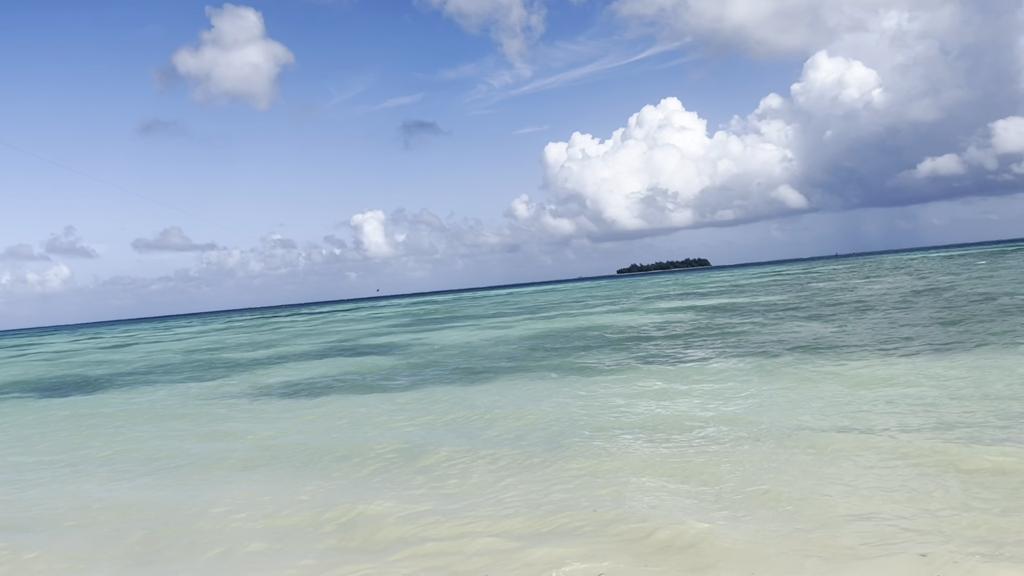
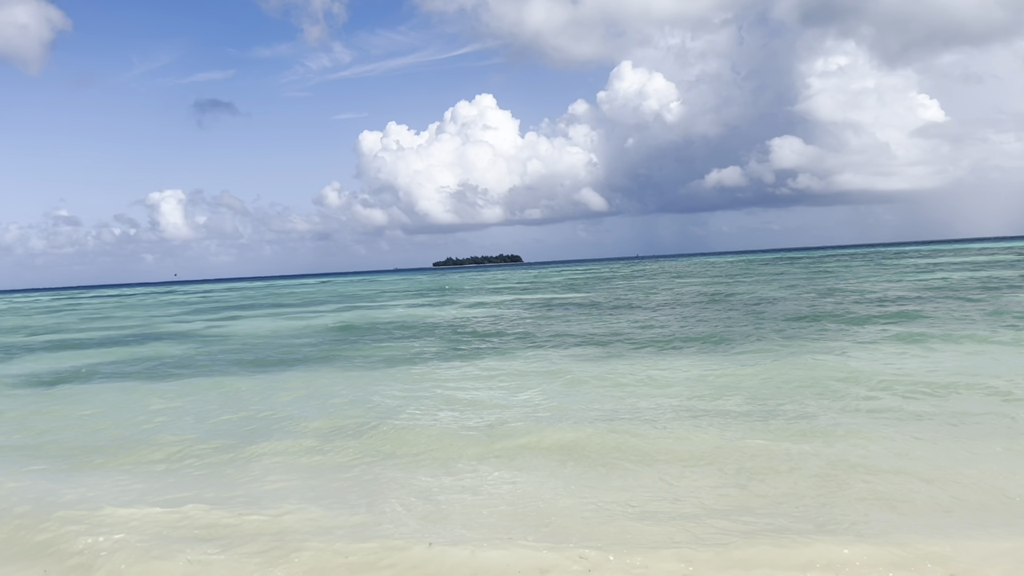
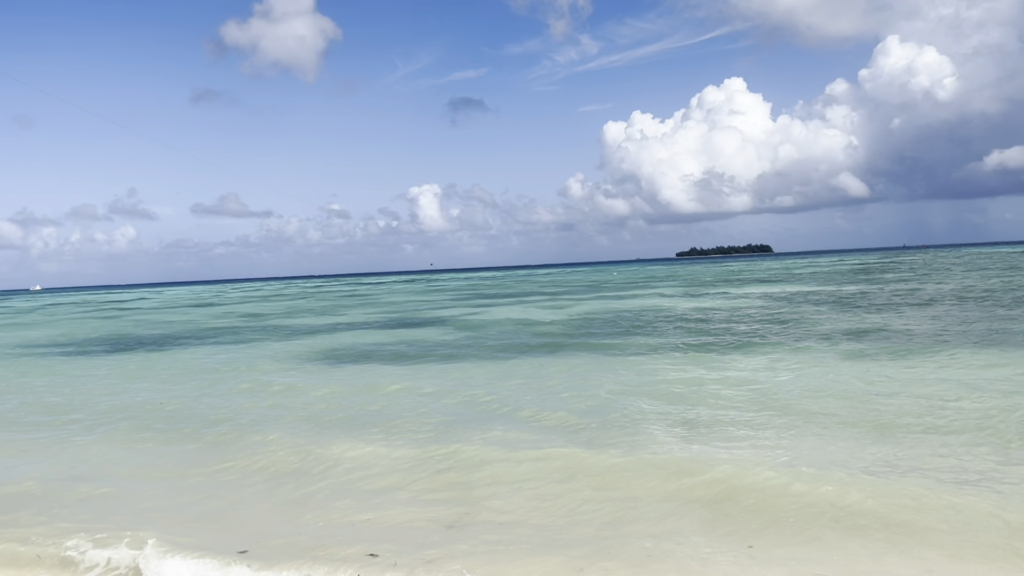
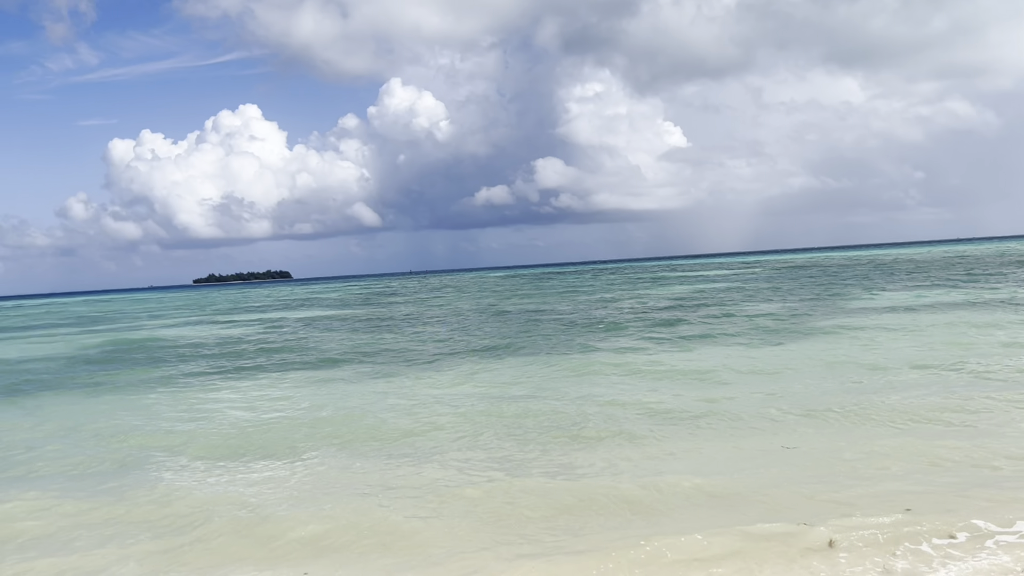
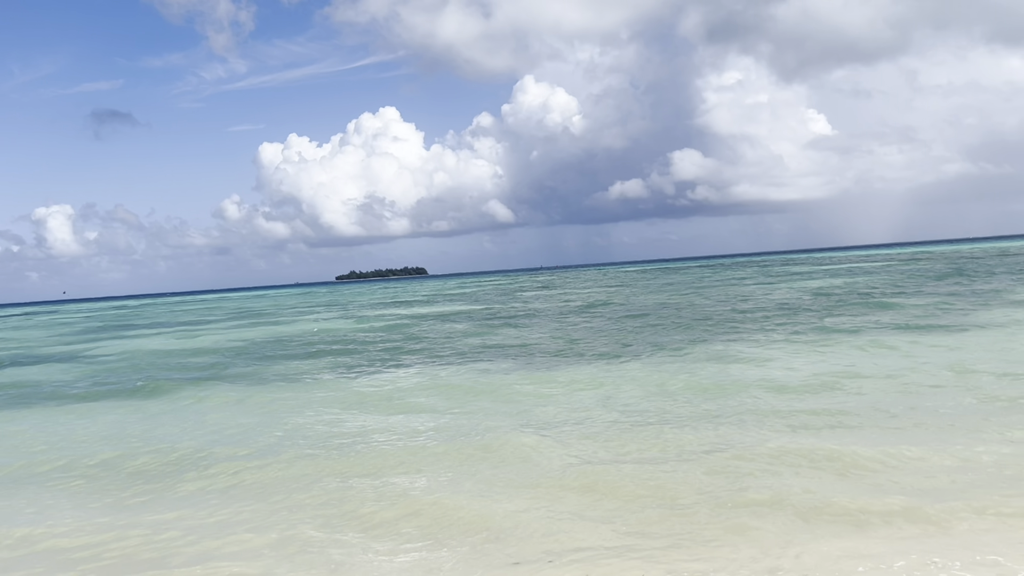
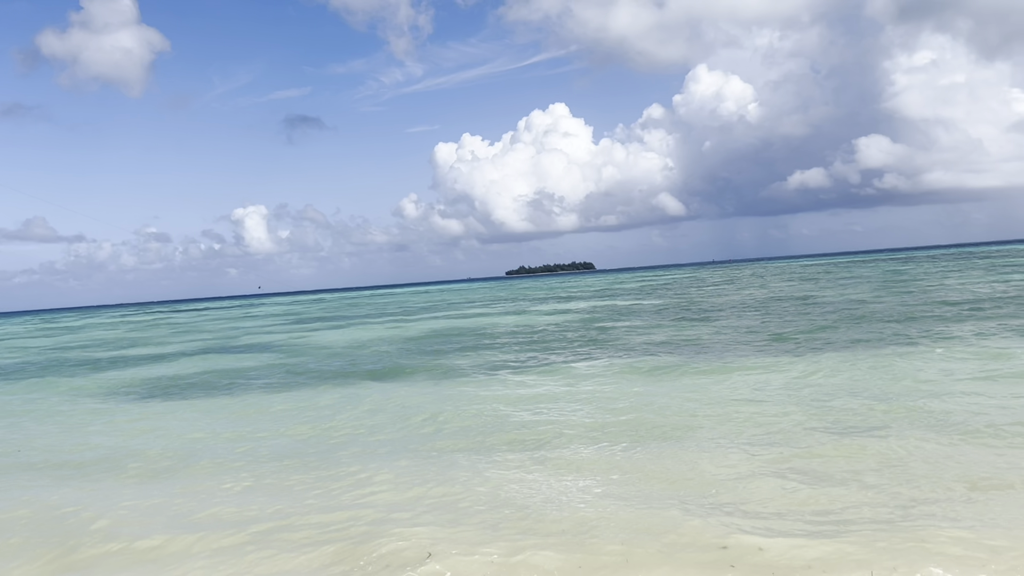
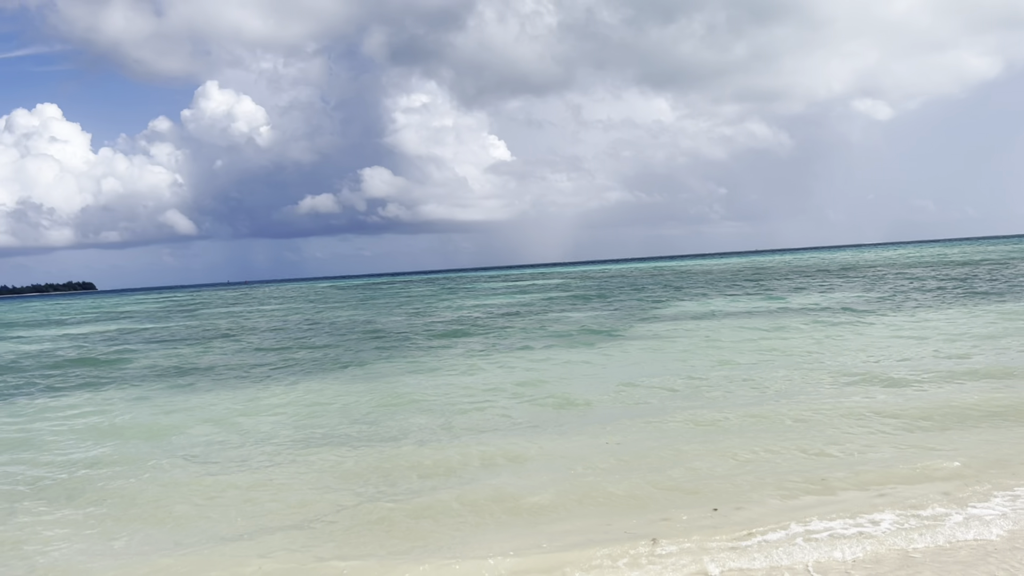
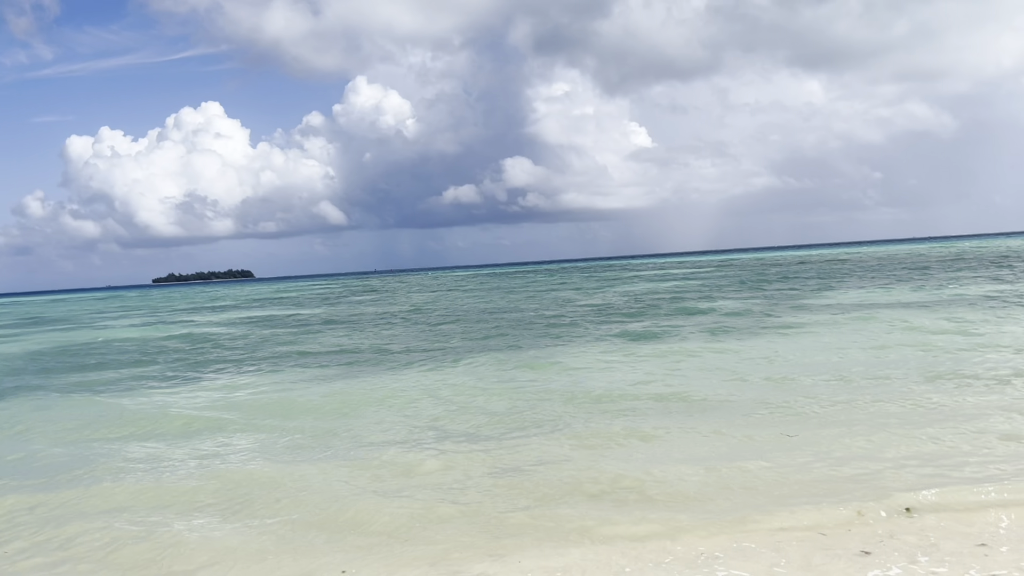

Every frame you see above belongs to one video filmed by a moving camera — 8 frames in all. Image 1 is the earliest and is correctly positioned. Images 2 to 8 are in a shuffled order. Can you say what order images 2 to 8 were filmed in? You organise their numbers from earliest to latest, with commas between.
6, 5, 8, 7, 4, 2, 3
